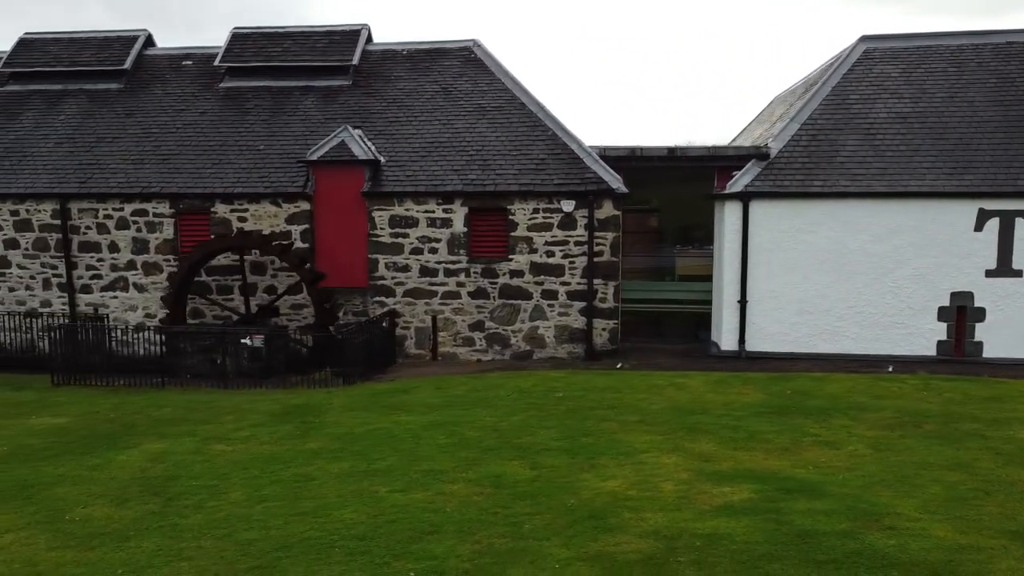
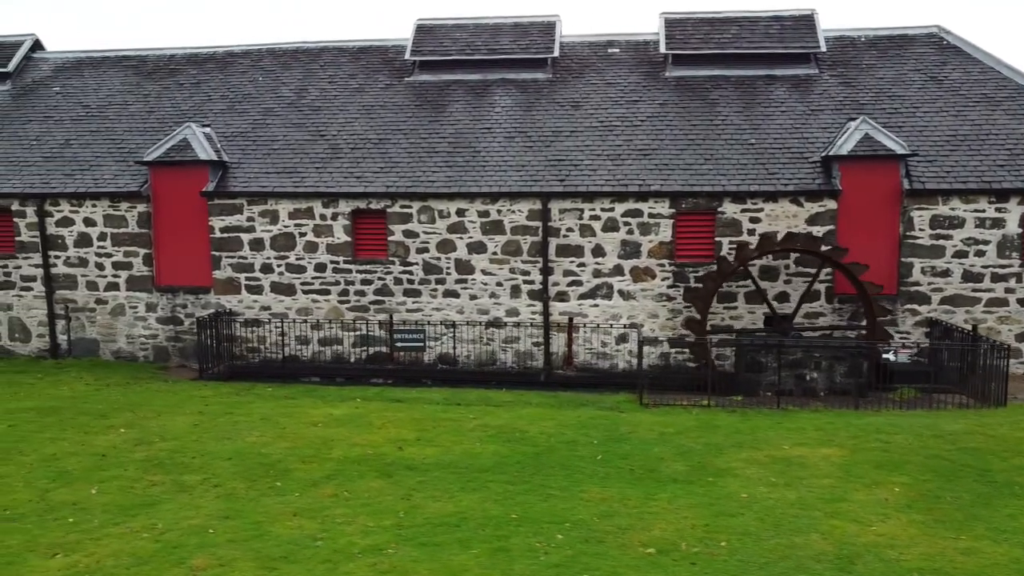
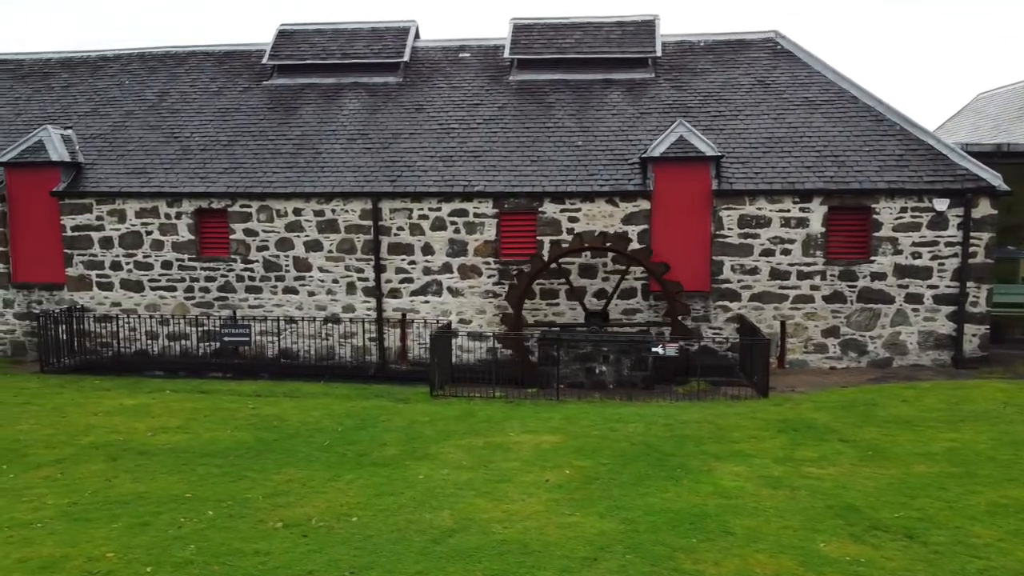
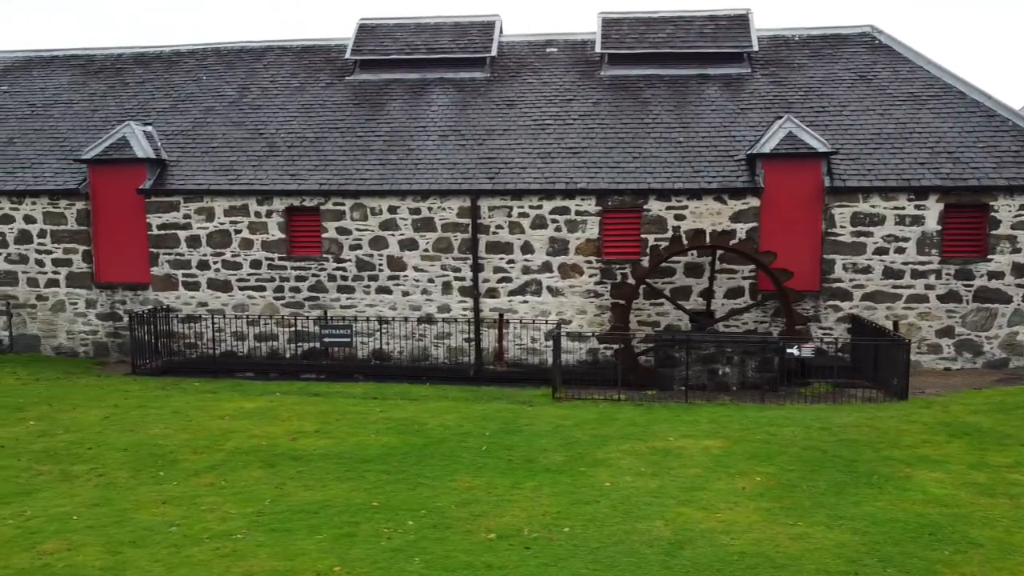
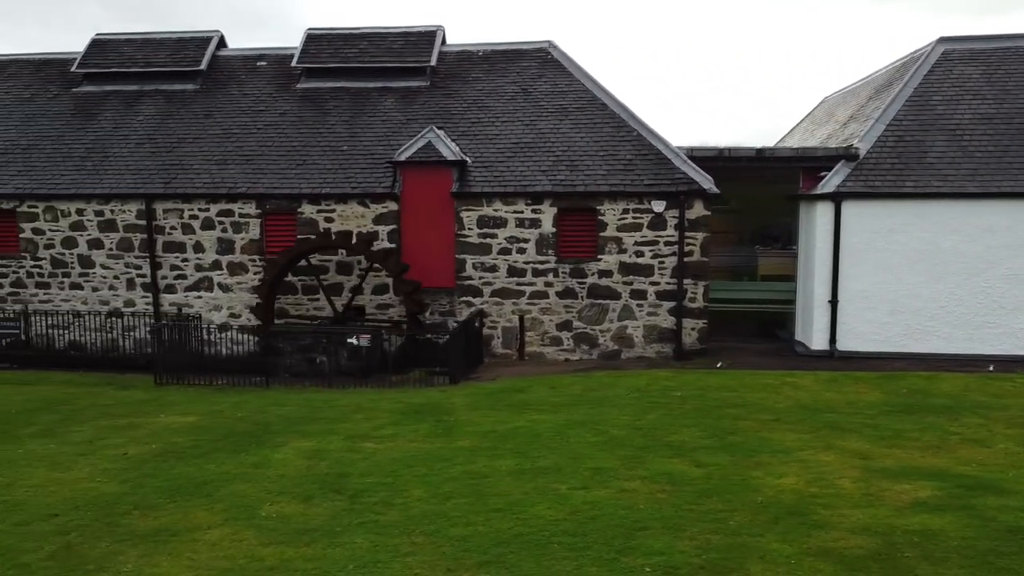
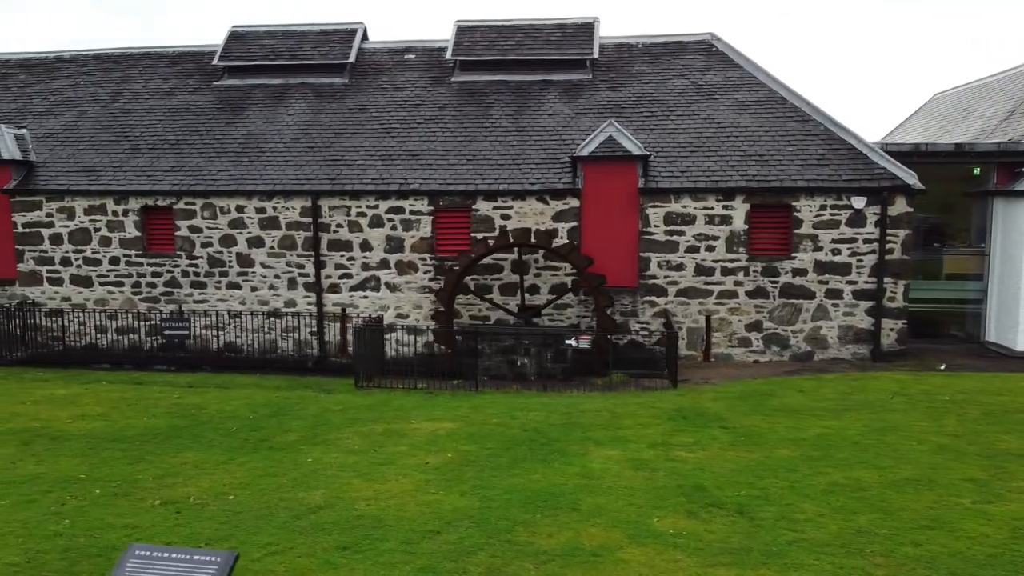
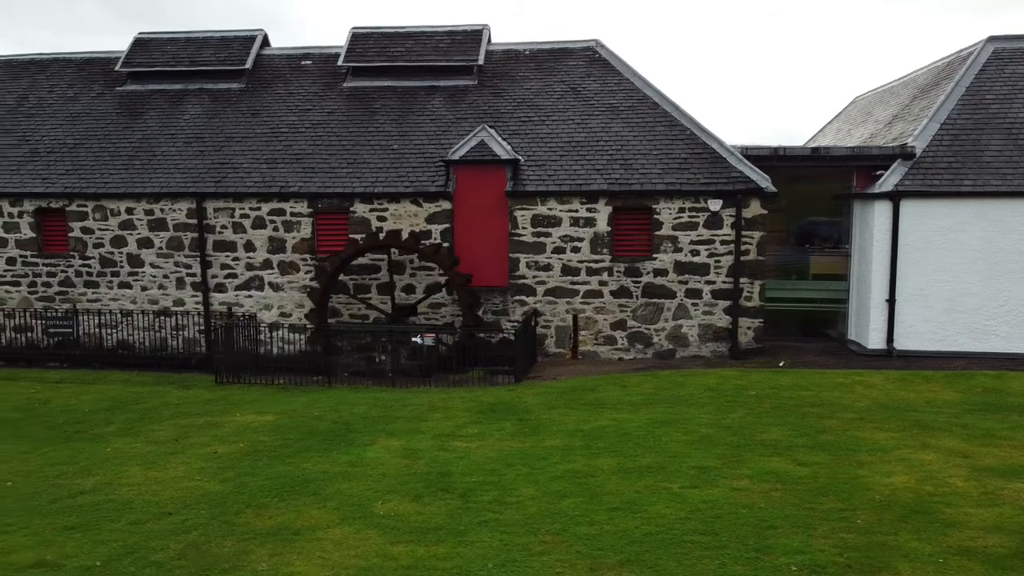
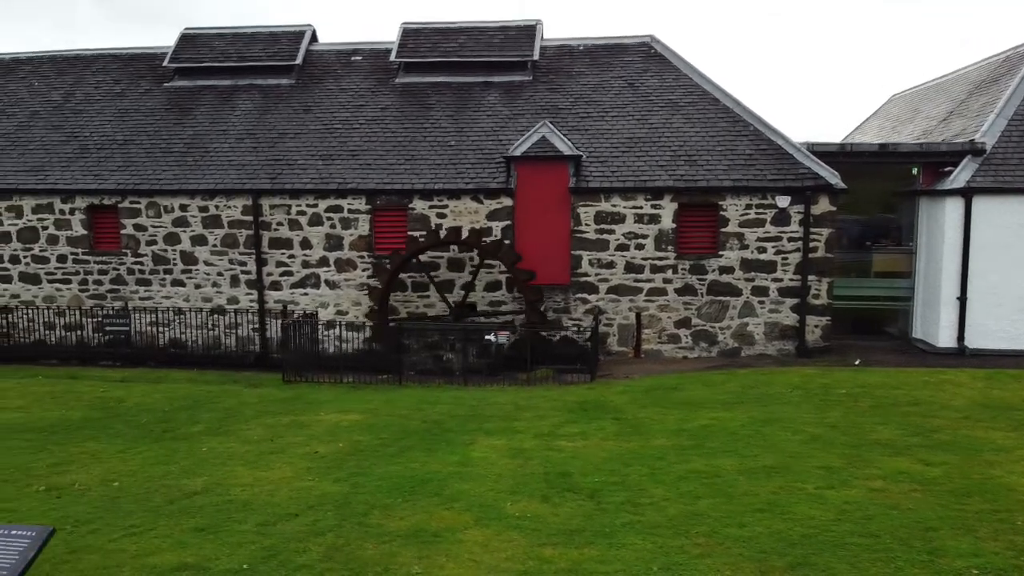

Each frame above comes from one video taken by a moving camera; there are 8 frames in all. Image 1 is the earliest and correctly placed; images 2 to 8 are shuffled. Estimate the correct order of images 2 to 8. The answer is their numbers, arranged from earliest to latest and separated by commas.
5, 7, 8, 6, 3, 4, 2
